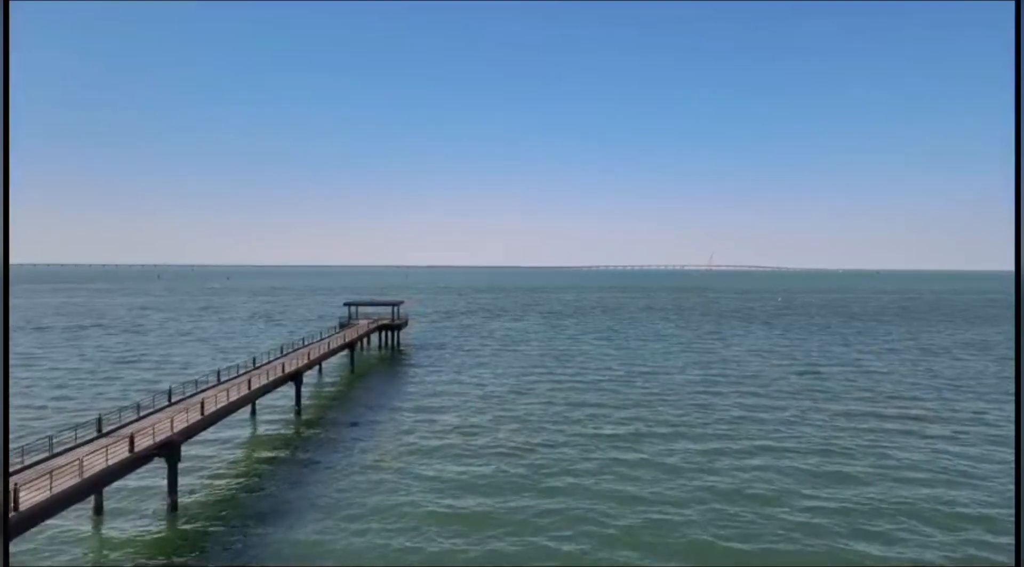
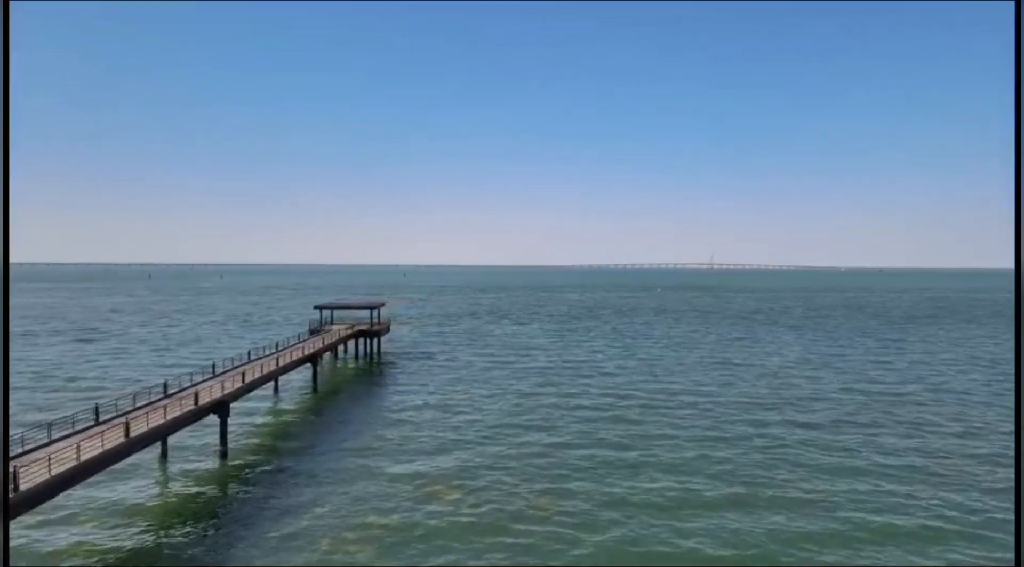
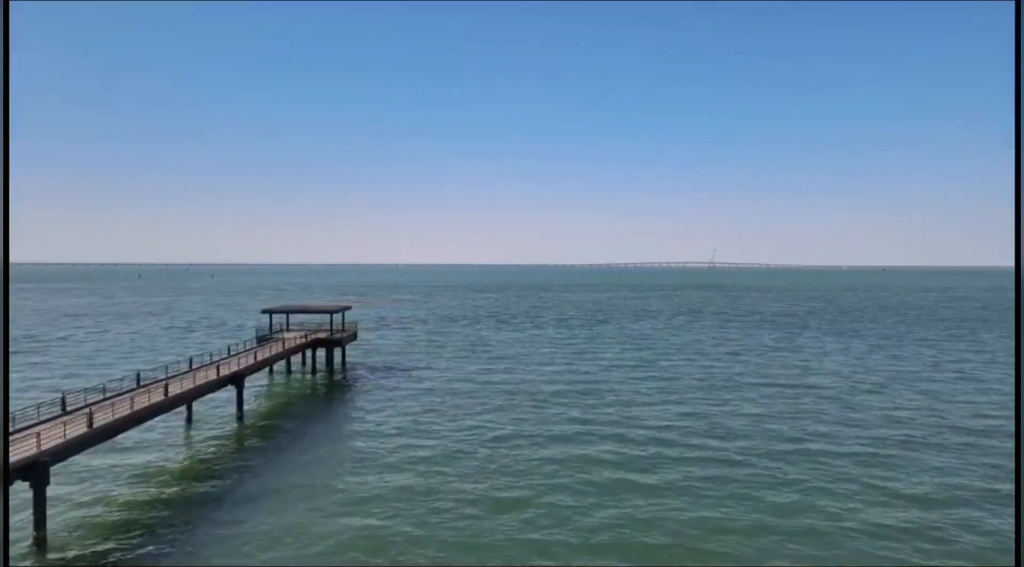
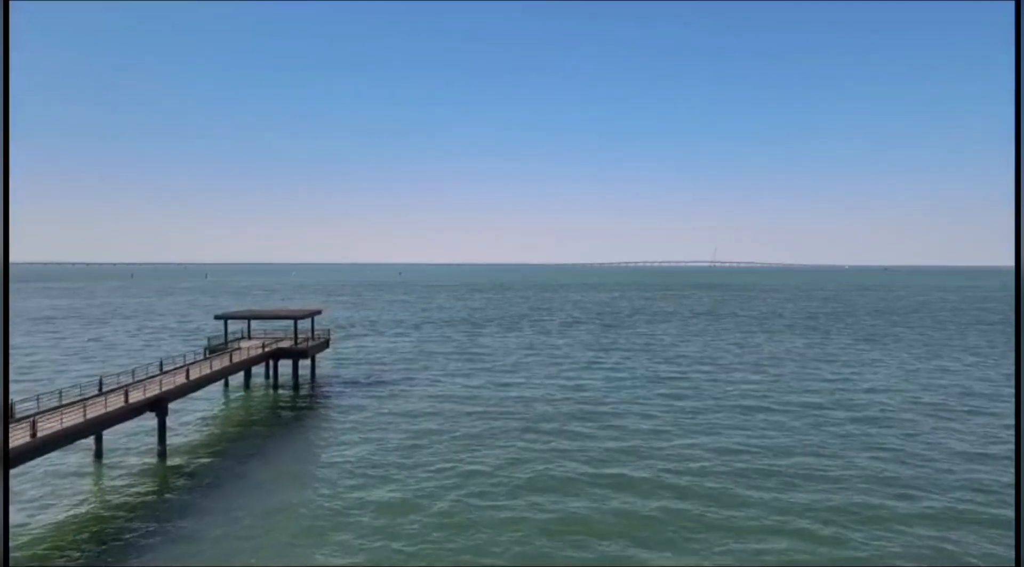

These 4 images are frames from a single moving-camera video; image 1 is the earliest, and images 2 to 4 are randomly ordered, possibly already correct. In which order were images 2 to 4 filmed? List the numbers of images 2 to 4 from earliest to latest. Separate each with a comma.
2, 3, 4
